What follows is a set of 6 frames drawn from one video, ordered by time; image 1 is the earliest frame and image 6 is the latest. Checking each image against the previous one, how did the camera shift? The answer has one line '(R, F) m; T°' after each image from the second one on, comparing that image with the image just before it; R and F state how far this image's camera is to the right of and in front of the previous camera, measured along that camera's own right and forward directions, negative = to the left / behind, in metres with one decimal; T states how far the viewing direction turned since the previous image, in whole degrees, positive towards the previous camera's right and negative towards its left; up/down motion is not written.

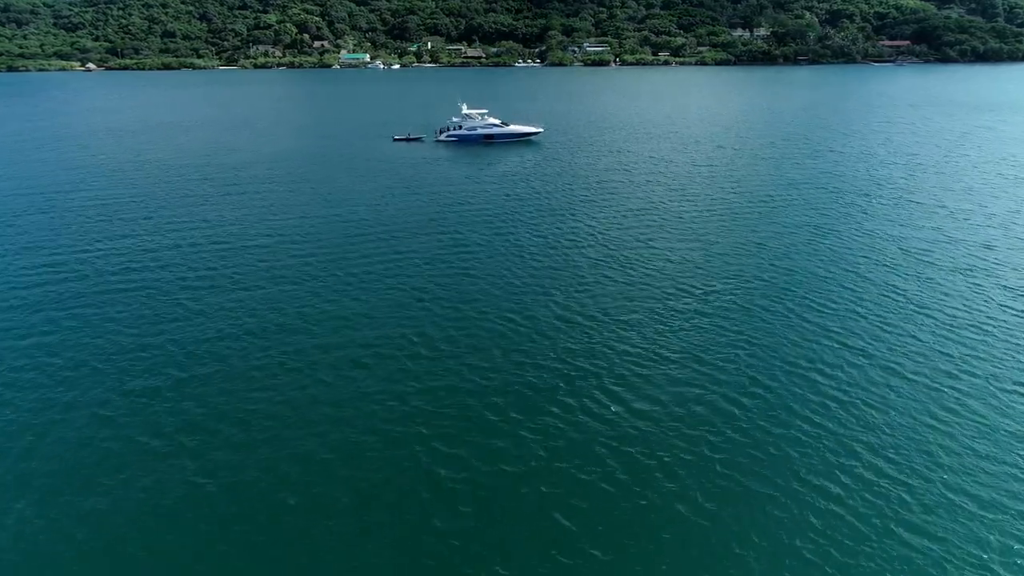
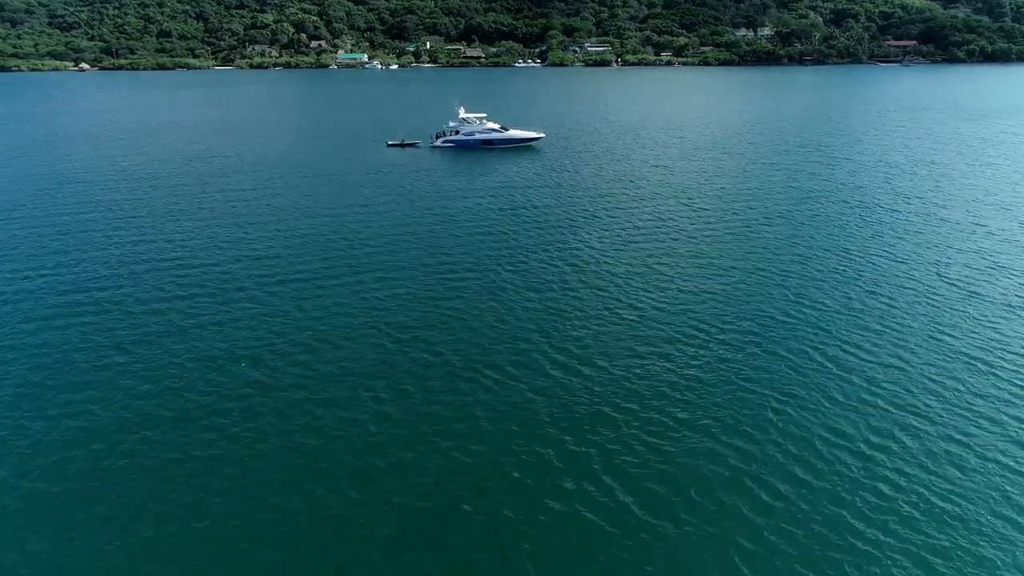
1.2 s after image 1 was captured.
(+0.5, +5.1) m; 0°
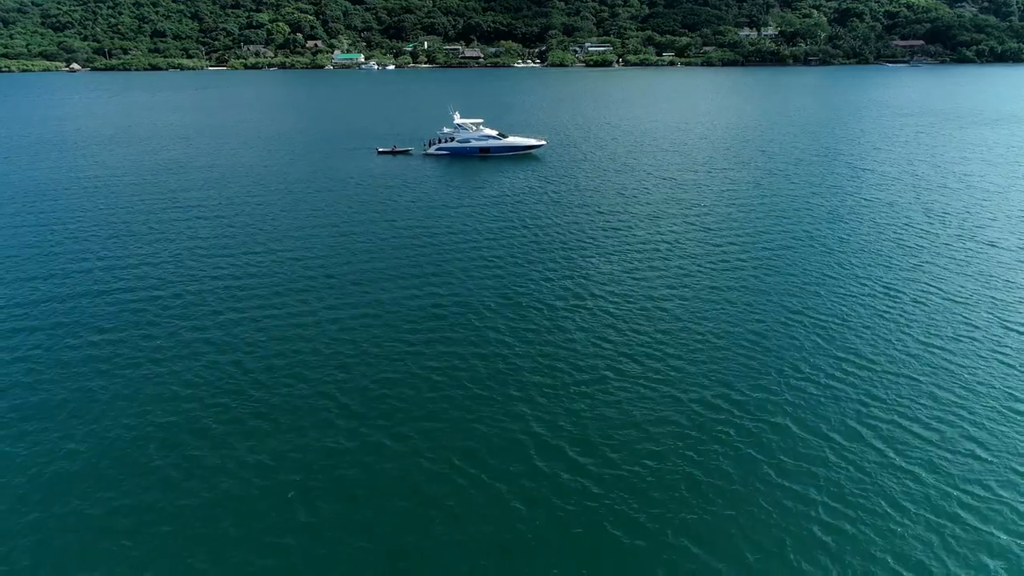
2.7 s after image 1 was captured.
(+0.4, +6.1) m; 0°
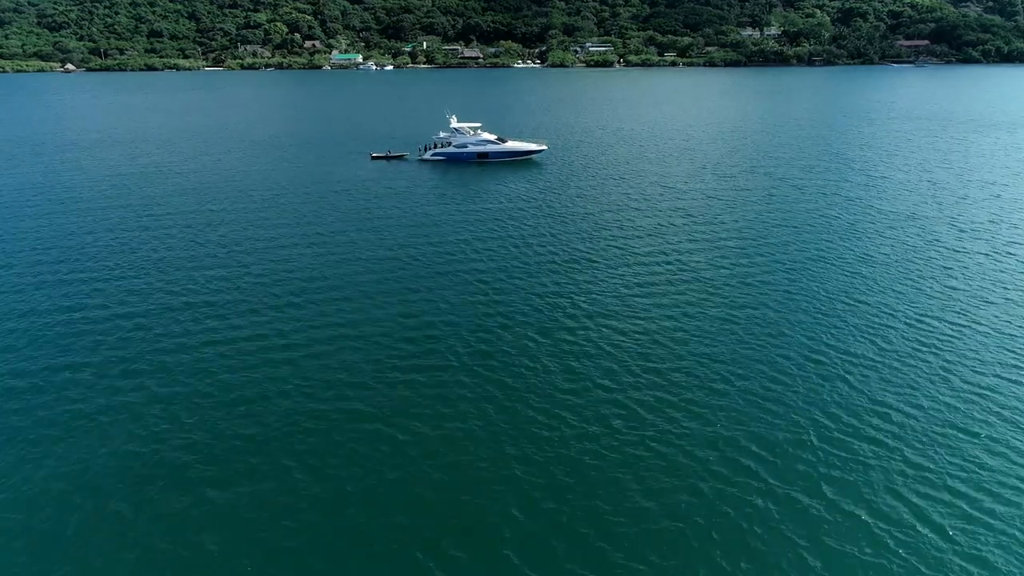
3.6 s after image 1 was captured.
(+0.2, +3.8) m; 0°
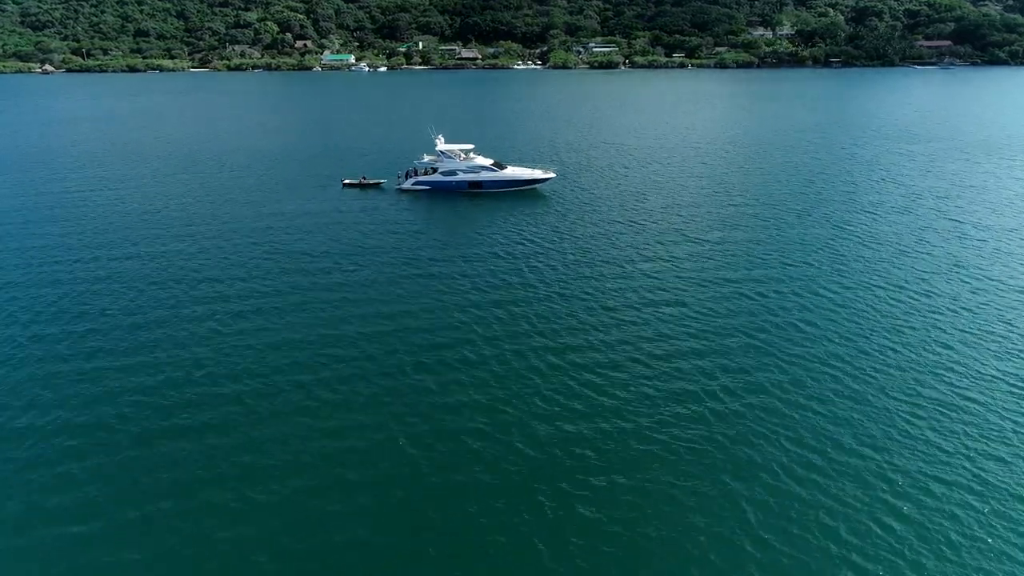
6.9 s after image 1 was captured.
(+0.3, +15.0) m; 0°
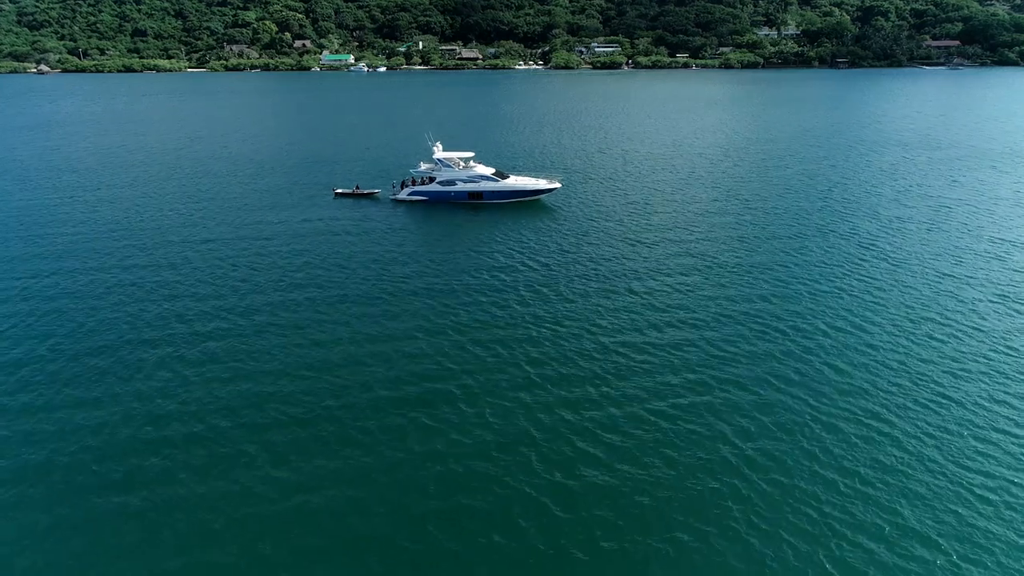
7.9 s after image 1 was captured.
(-0.2, +4.2) m; 0°
